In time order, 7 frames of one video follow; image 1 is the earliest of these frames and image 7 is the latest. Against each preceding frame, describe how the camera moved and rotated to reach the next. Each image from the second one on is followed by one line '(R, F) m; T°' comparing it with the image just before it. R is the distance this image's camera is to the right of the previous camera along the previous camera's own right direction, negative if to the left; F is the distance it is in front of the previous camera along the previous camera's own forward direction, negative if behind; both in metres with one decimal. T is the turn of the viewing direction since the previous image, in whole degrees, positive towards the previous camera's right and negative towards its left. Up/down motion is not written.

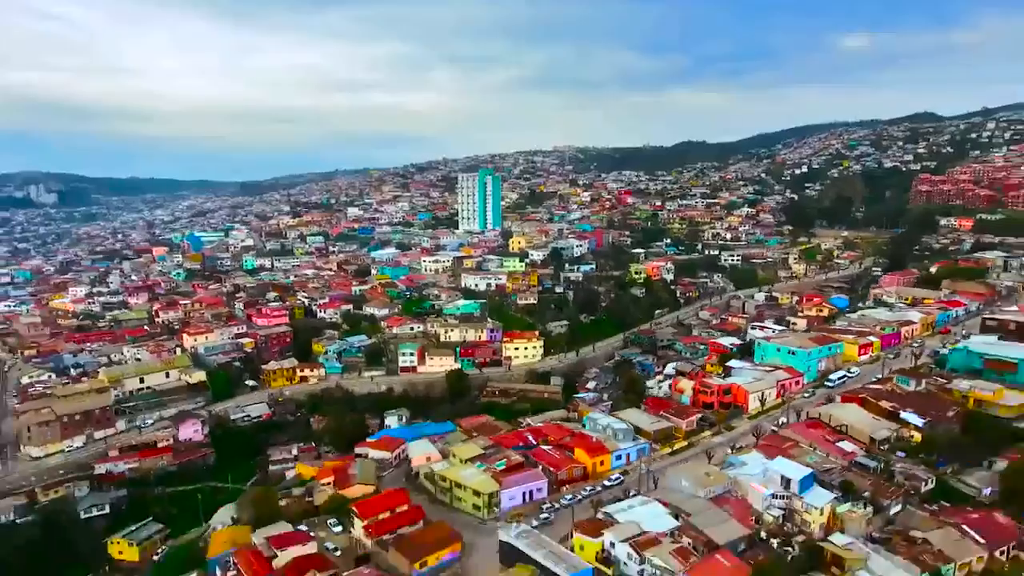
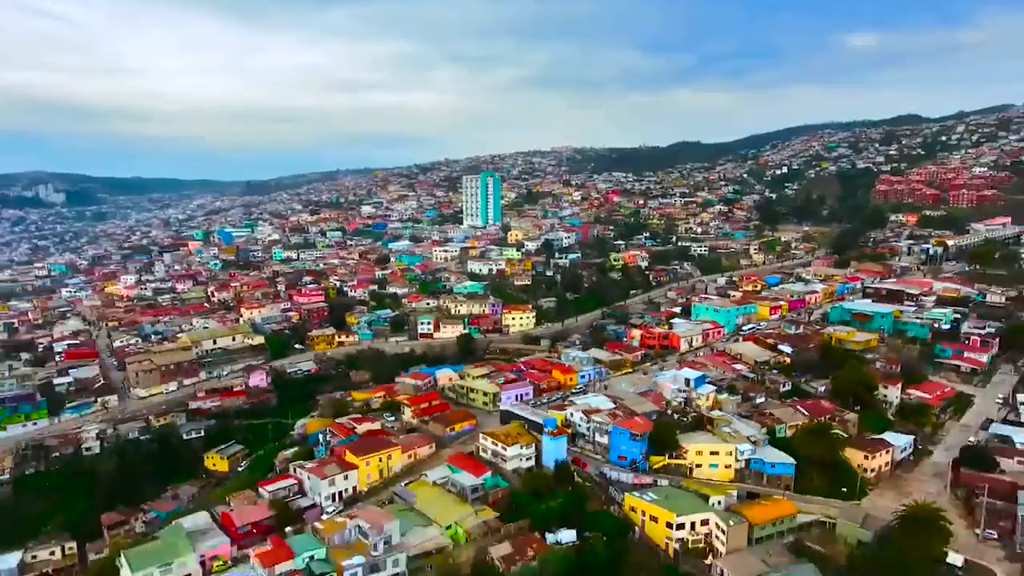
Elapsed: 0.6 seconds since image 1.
(+0.1, -4.4) m; 0°
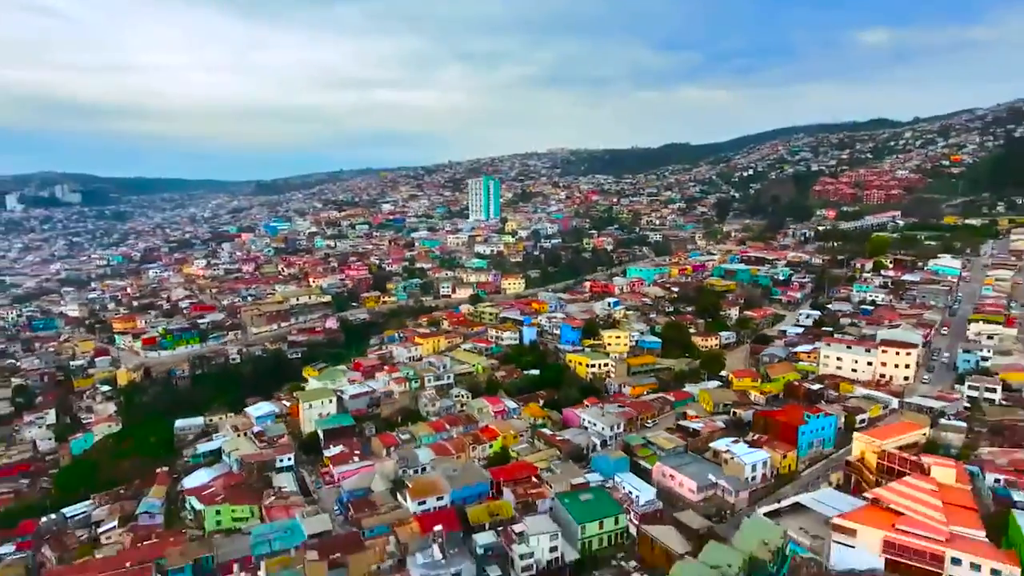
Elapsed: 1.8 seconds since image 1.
(+0.1, -8.9) m; 0°
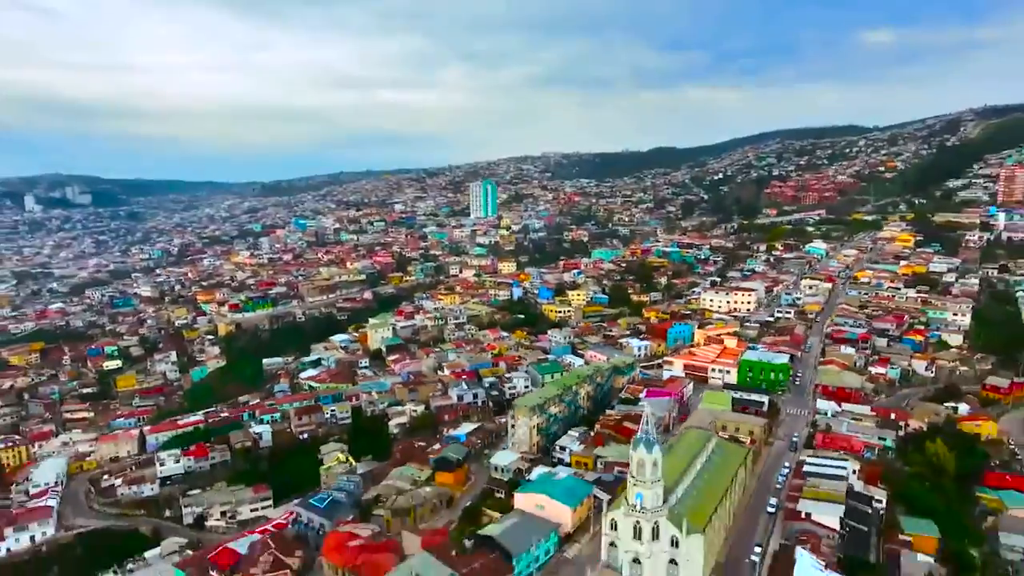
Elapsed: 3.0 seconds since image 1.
(+0.1, -8.9) m; 0°
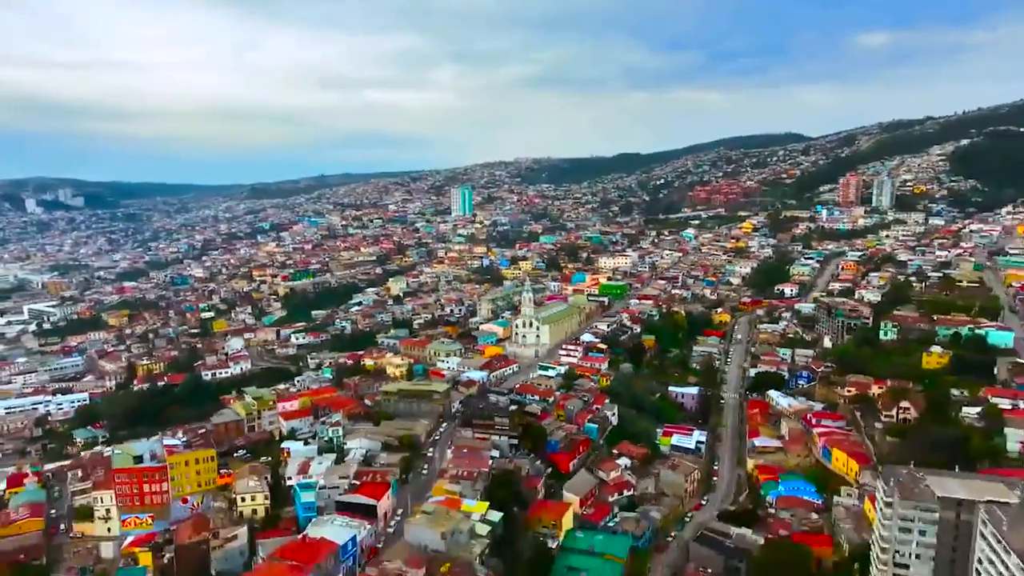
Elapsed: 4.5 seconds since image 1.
(+0.5, -14.8) m; +2°
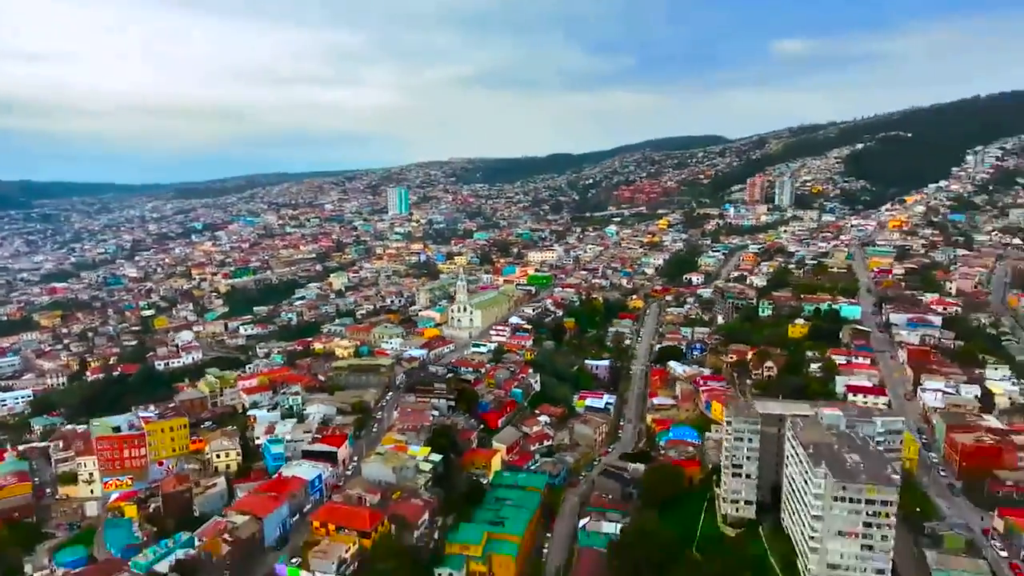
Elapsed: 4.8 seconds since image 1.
(0.0, -3.1) m; +6°
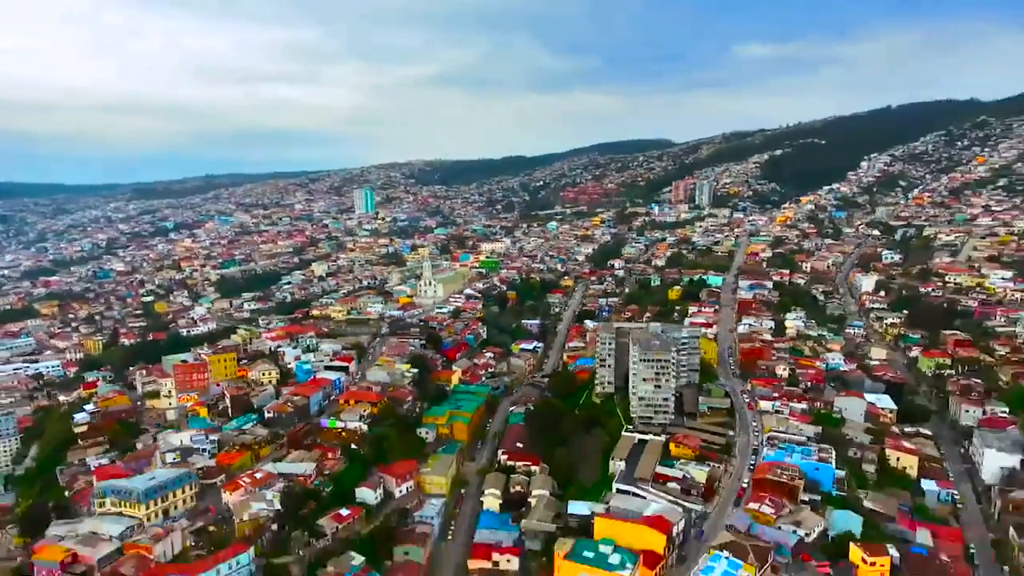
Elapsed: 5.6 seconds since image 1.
(+0.2, -8.3) m; +4°
